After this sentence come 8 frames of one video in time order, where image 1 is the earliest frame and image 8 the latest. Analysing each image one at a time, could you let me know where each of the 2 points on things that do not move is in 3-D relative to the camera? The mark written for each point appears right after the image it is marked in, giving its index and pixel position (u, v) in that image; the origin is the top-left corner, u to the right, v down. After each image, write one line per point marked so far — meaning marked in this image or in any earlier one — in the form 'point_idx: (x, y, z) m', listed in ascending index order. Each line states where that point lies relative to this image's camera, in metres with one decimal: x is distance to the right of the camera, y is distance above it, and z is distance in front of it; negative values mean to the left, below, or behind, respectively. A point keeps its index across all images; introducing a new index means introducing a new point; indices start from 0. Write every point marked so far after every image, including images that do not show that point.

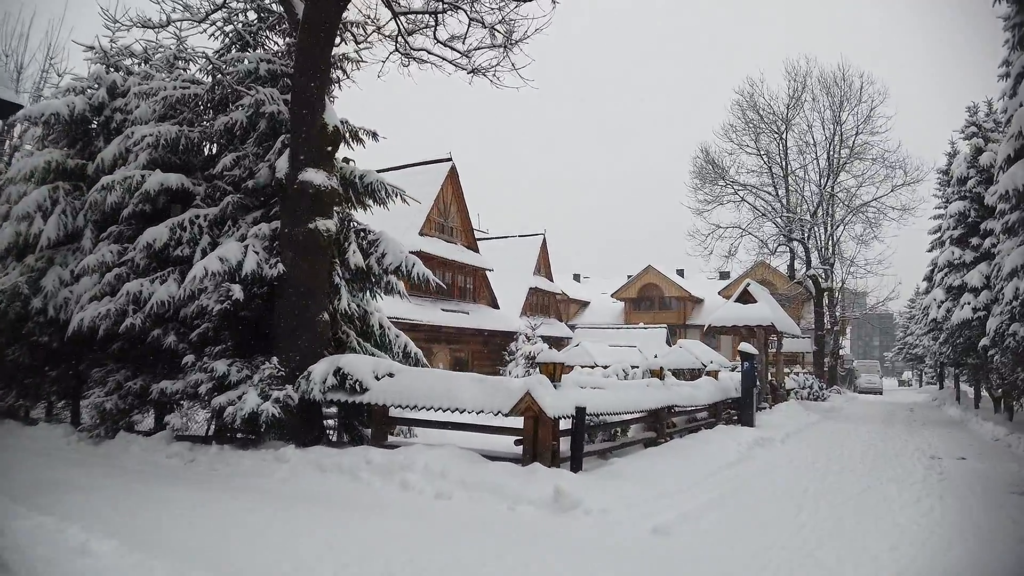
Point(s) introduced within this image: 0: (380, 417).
0: (-1.9, -1.9, +9.0) m
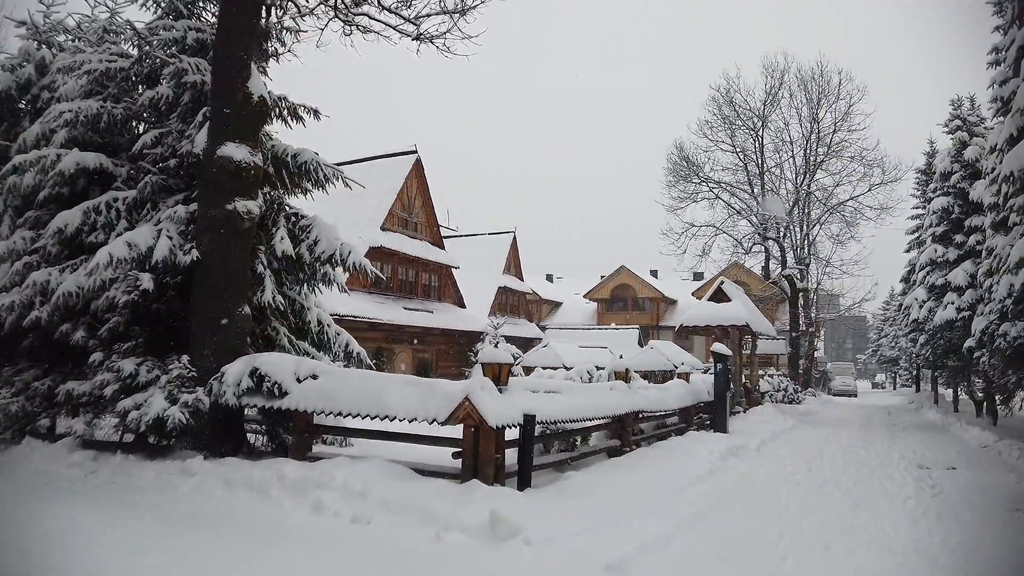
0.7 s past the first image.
0: (-2.6, -1.7, +7.9) m
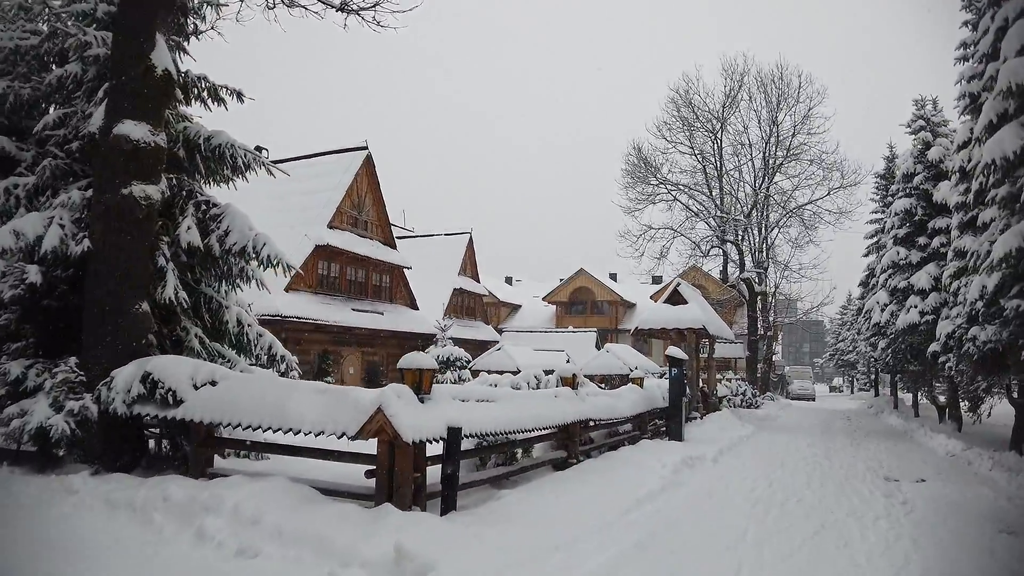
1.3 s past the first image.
0: (-3.4, -1.7, +6.9) m
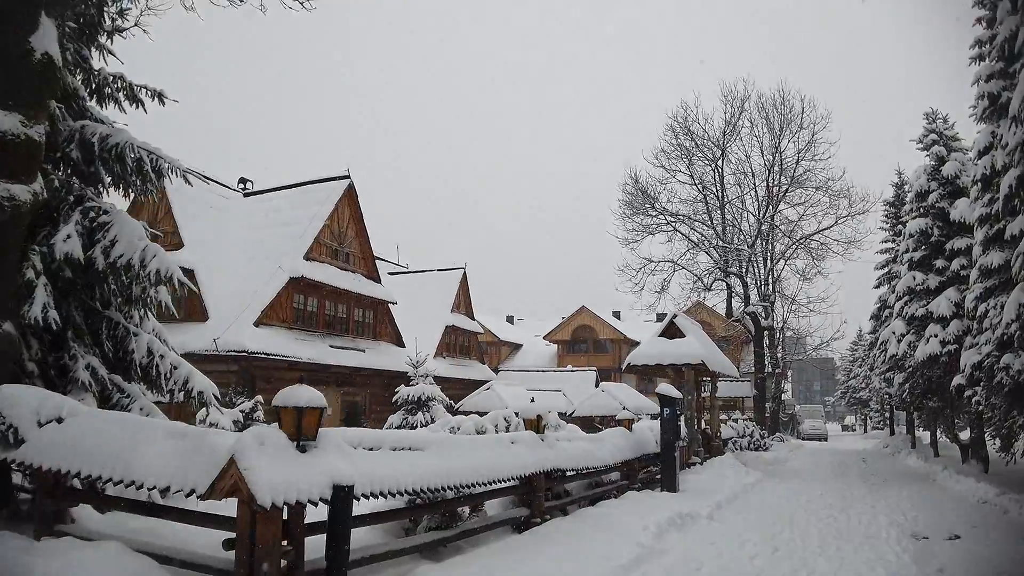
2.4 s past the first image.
0: (-4.1, -1.8, +5.4) m
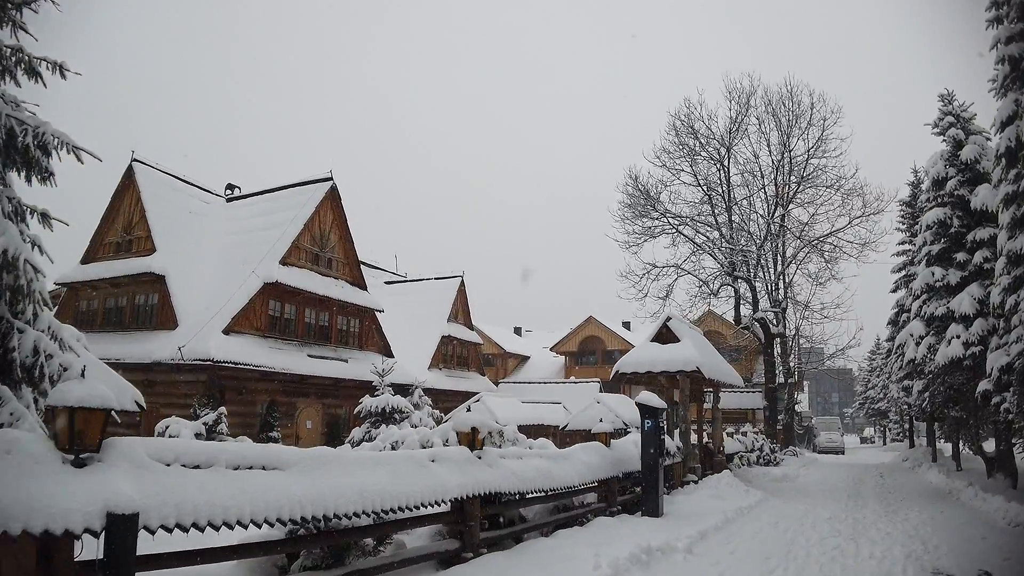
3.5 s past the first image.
0: (-4.8, -1.6, +4.2) m
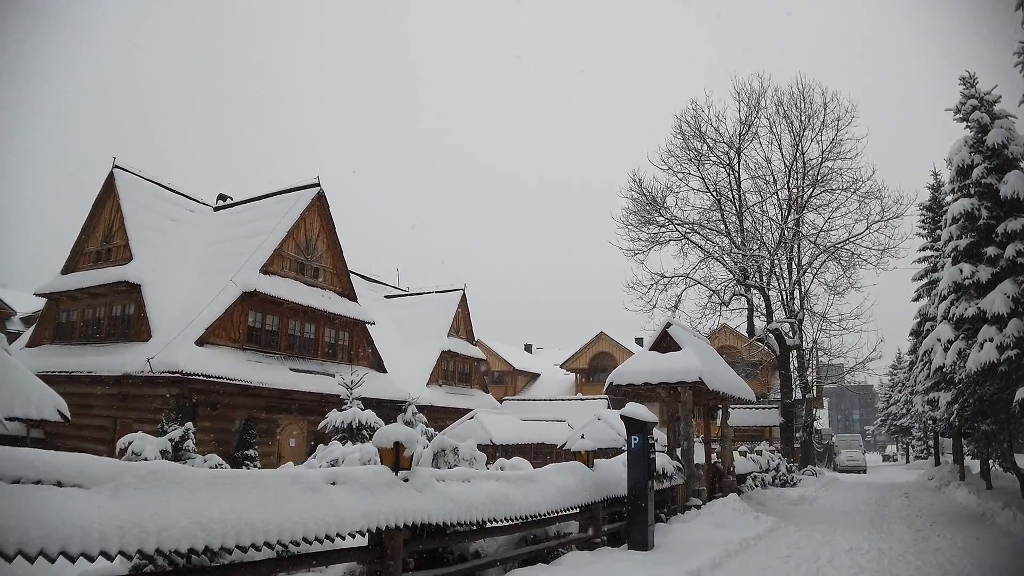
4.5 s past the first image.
0: (-5.4, -1.4, +3.1) m
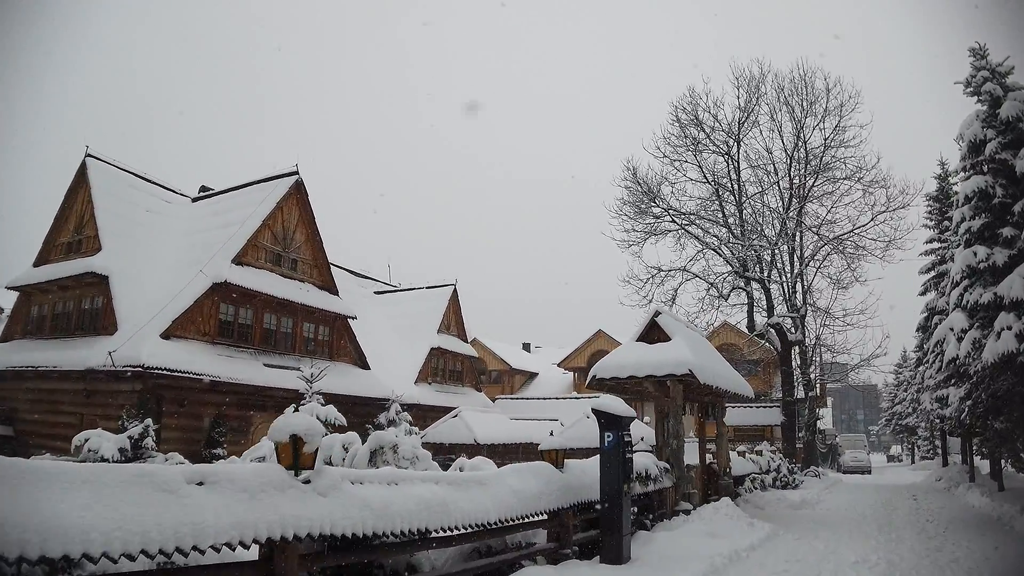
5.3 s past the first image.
0: (-6.0, -1.2, +2.2) m
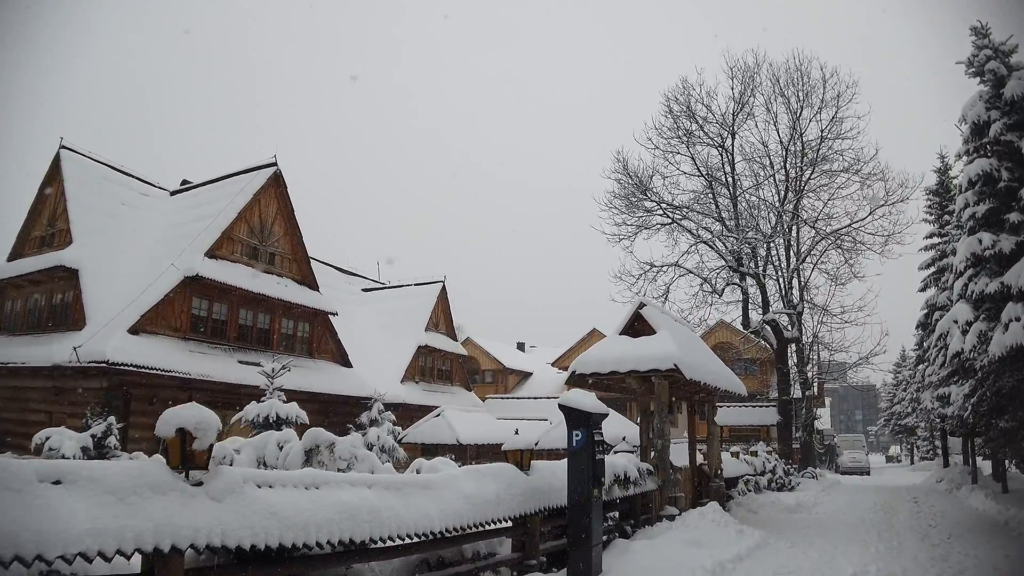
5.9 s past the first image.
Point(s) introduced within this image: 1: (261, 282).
0: (-6.4, -1.0, +1.5) m
1: (-7.5, +0.2, +18.5) m
